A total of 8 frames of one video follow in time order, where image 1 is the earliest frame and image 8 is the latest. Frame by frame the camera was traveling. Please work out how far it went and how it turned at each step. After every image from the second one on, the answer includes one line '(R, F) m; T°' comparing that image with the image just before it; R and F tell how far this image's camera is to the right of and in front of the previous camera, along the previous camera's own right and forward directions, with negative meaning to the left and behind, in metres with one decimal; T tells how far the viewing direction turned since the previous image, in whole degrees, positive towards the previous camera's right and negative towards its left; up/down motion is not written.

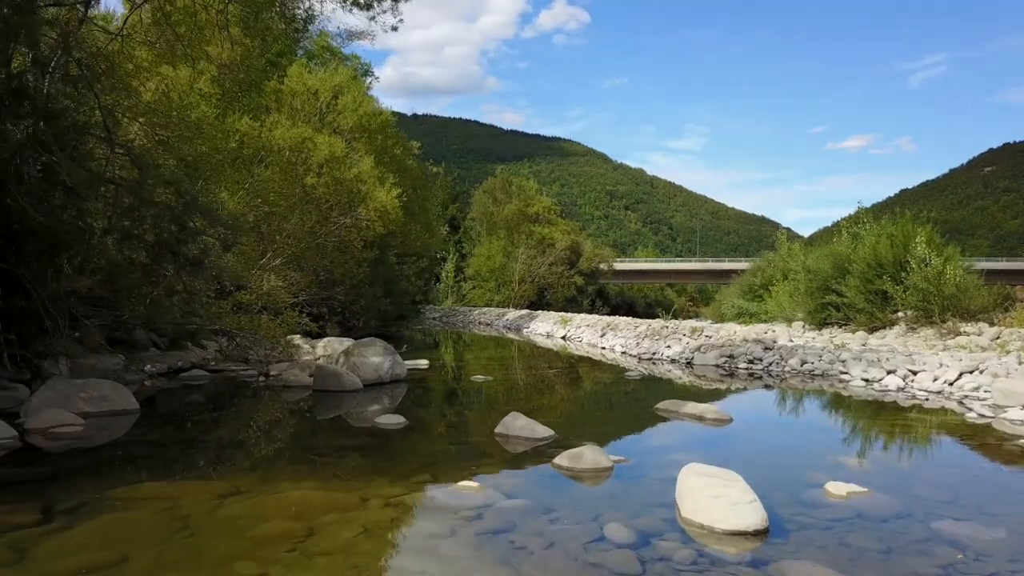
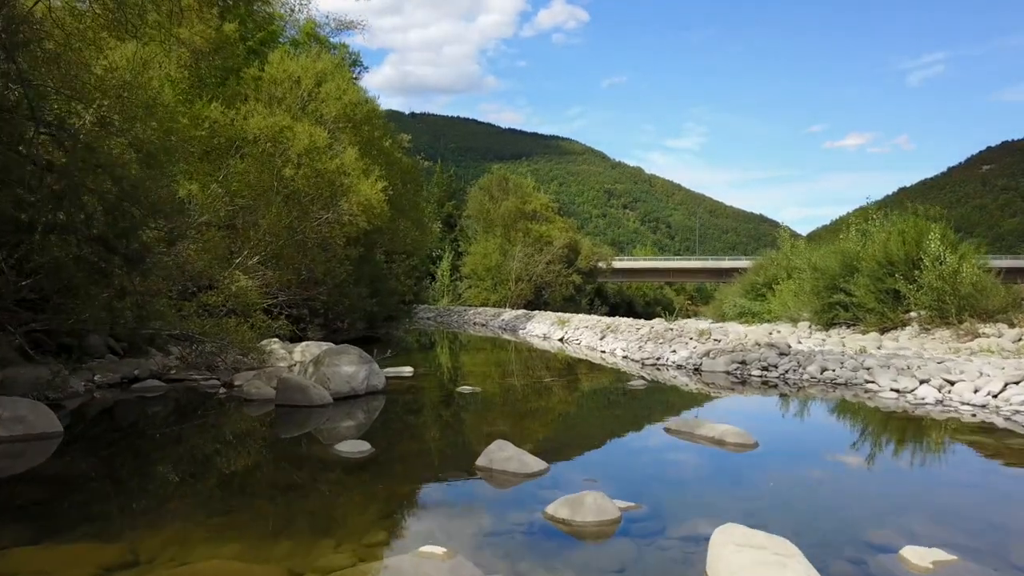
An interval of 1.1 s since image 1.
(+0.1, +1.2) m; 0°
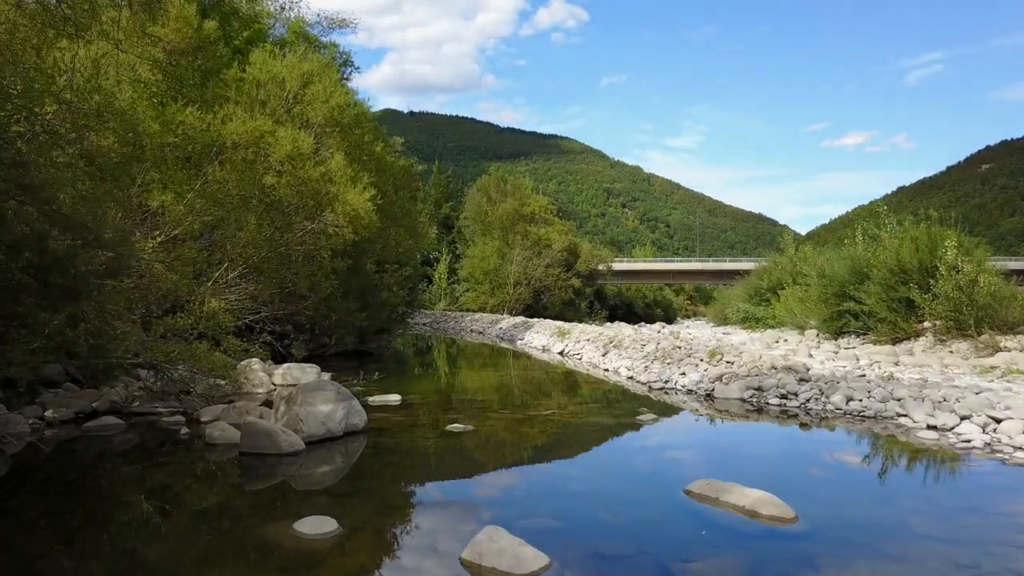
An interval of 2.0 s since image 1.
(0.0, +1.1) m; 0°
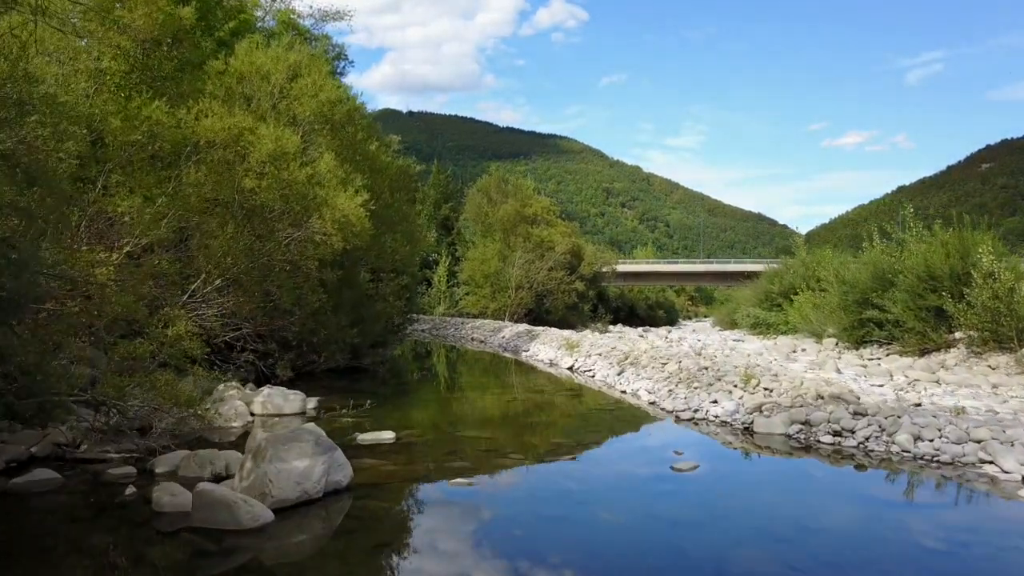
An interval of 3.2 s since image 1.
(-0.1, +1.6) m; 0°
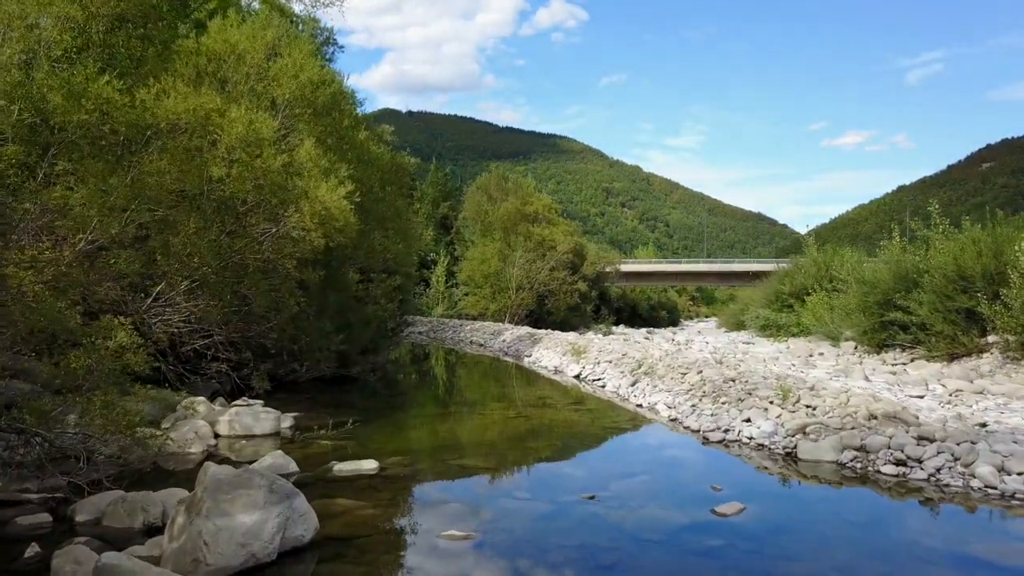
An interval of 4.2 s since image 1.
(0.0, +1.6) m; 0°
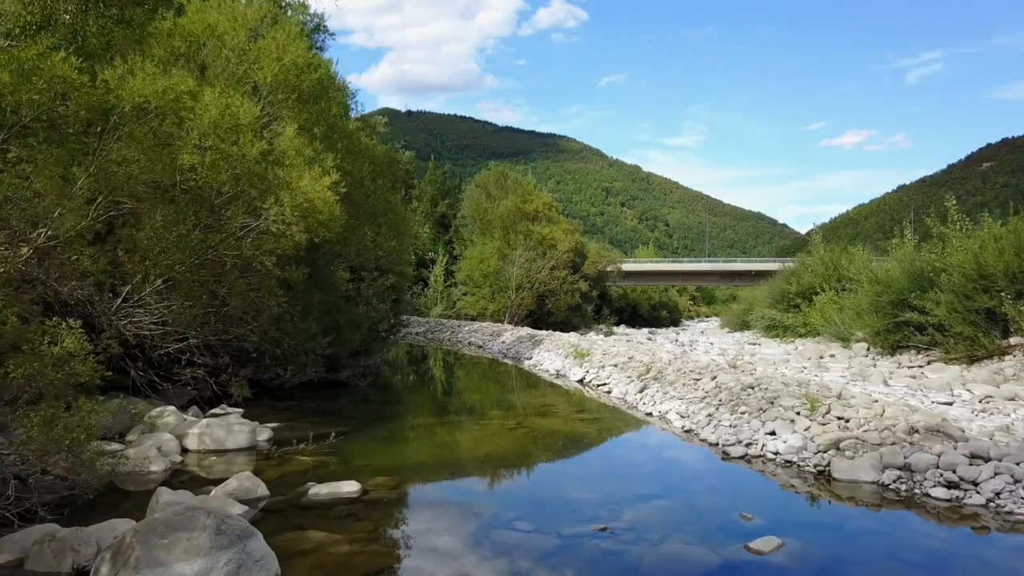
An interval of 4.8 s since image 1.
(0.0, +1.0) m; 0°
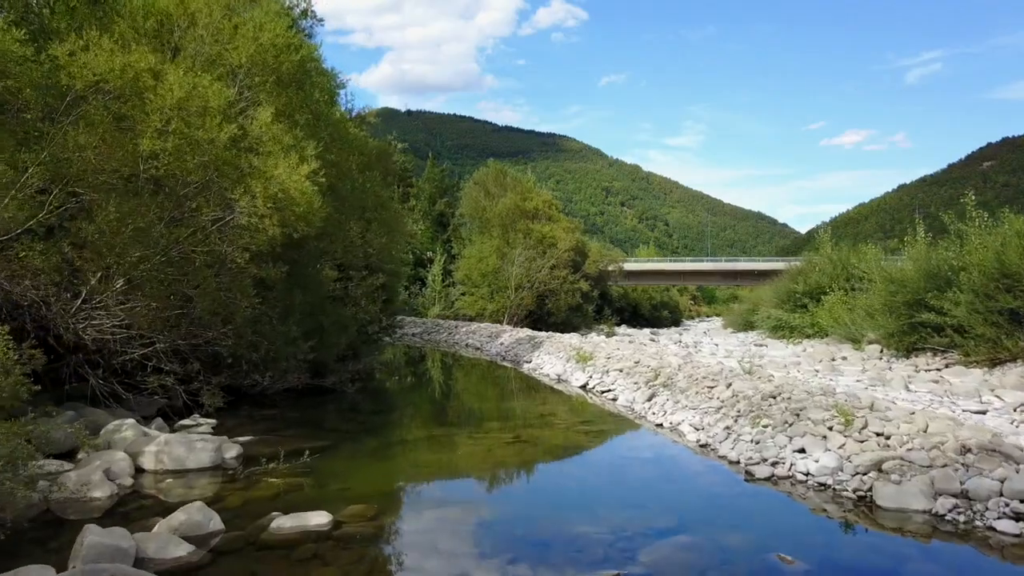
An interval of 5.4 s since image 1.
(0.0, +1.1) m; 0°
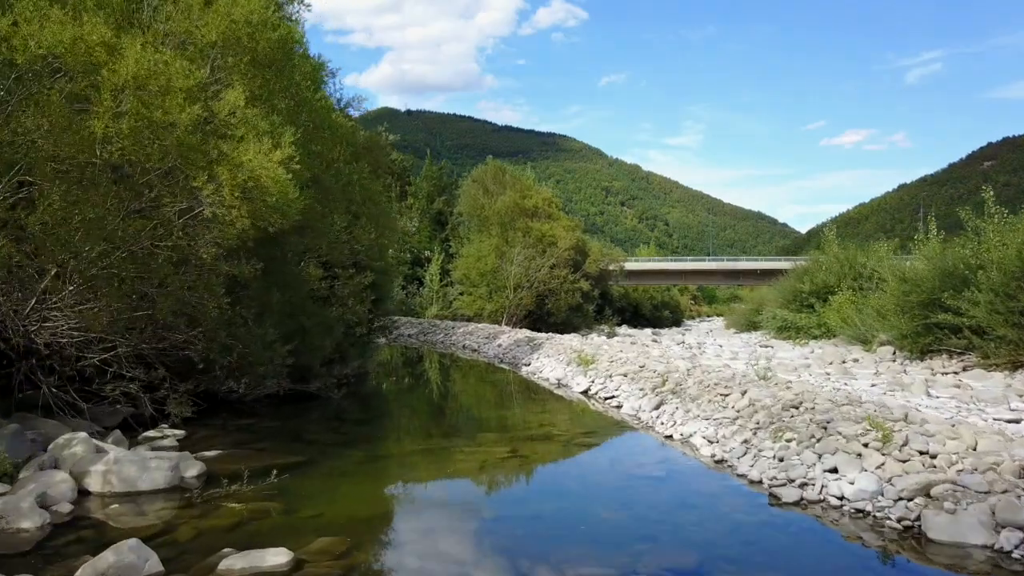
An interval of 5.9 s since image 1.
(0.0, +1.0) m; 0°
